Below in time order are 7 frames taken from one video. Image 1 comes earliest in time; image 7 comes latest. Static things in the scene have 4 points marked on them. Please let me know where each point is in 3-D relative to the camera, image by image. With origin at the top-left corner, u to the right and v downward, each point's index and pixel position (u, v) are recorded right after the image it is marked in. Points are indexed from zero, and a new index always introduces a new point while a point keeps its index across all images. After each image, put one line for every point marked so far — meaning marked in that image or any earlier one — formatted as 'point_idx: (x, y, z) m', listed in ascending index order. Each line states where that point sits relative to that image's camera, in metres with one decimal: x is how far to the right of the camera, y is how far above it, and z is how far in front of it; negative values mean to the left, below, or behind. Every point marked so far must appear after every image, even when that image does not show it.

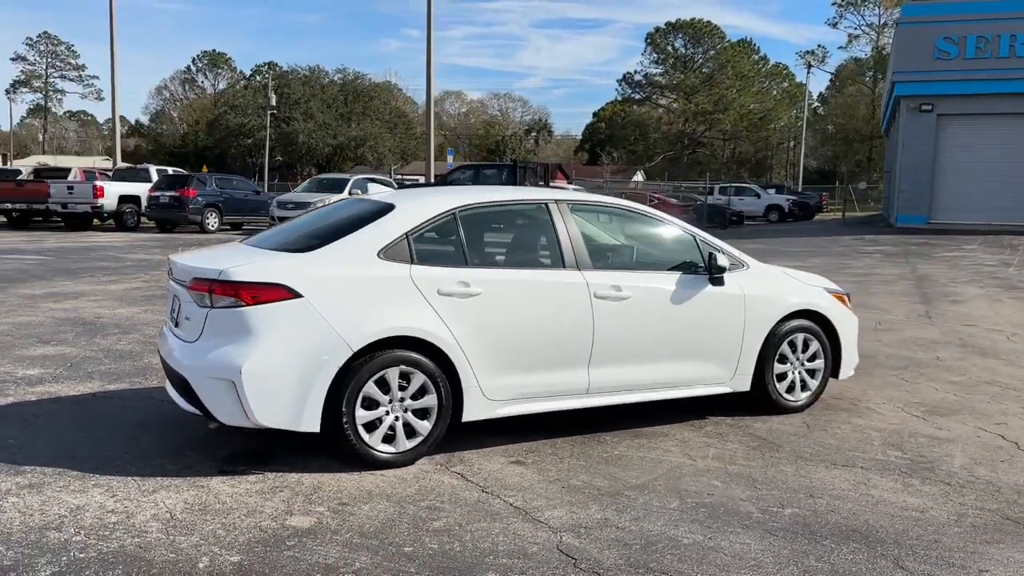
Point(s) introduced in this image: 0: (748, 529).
0: (+1.2, -1.2, +4.1) m
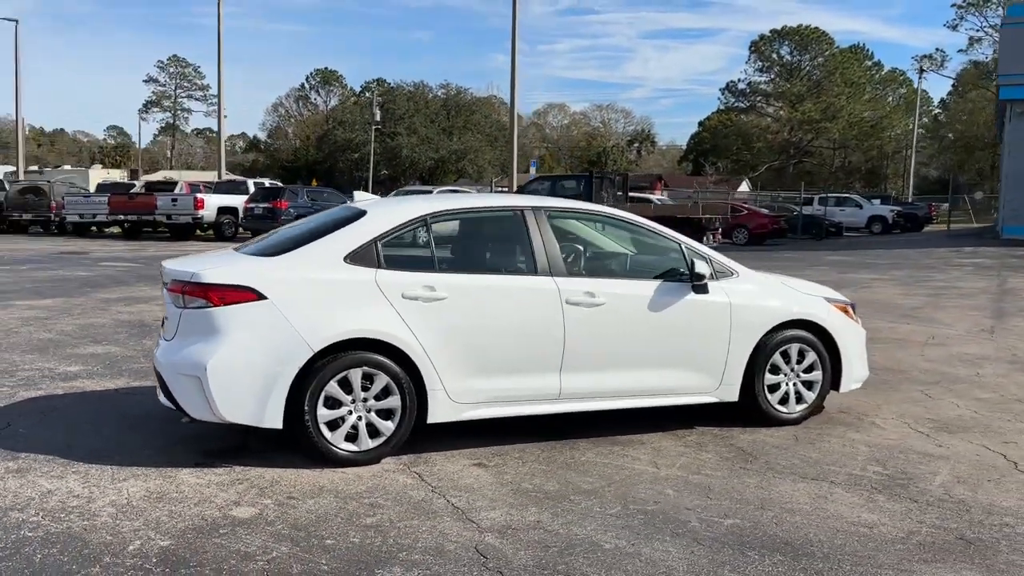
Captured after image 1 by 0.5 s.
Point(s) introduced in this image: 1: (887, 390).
0: (+0.8, -1.2, +4.0) m
1: (+3.4, -0.9, +7.4) m
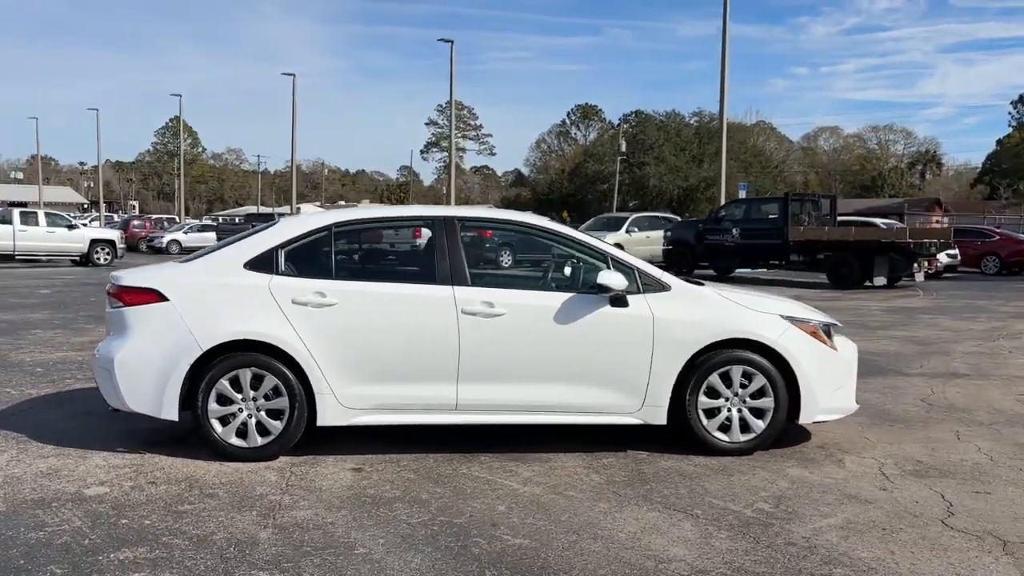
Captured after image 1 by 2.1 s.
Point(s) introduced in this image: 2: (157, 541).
0: (-0.3, -1.2, +3.8) m
1: (+3.1, -1.1, +6.4) m
2: (-1.7, -1.2, +3.9) m
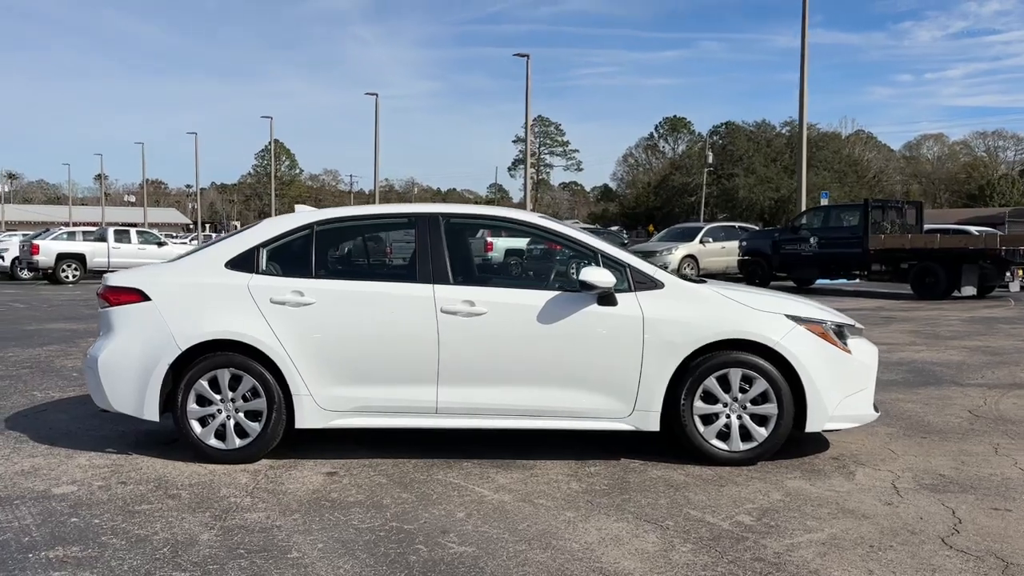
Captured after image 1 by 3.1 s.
0: (-0.6, -1.2, +3.6) m
1: (+3.1, -1.1, +5.8) m
2: (-1.9, -1.2, +3.8) m
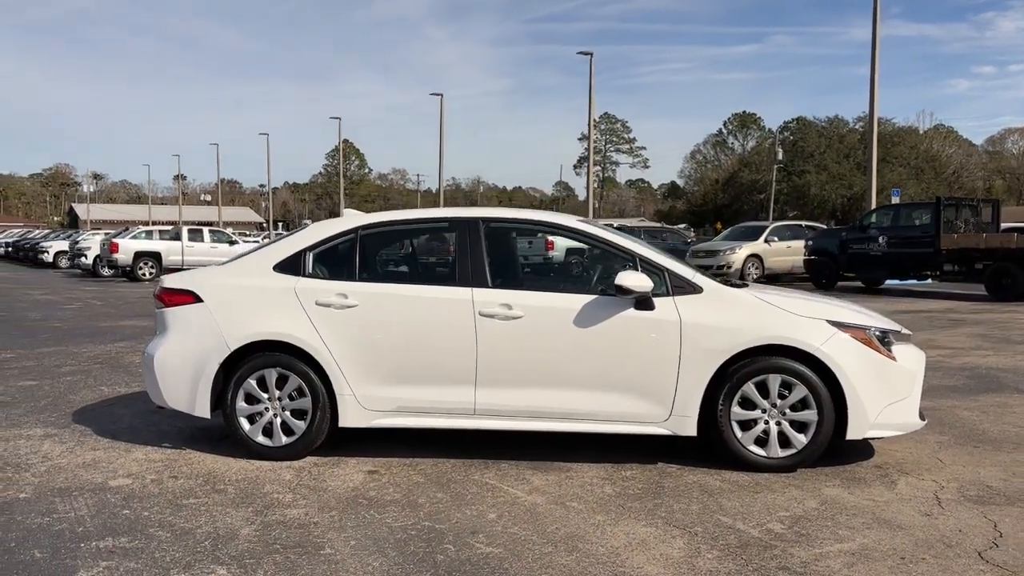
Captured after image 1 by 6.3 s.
0: (-0.5, -1.2, +3.7) m
1: (+3.3, -1.1, +5.6) m
2: (-1.8, -1.2, +4.0) m
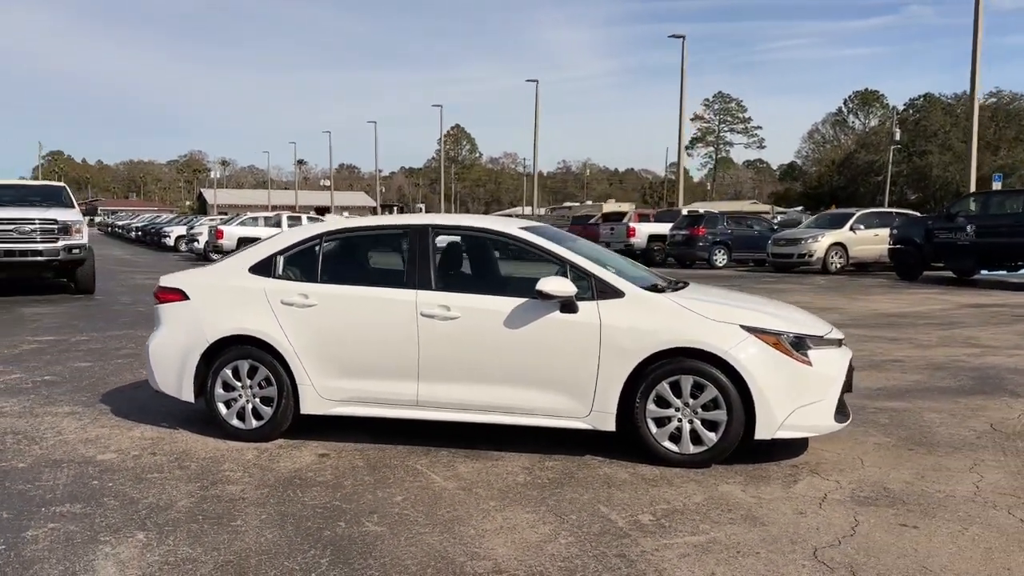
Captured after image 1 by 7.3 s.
0: (-1.1, -1.3, +4.3) m
1: (+2.9, -1.1, +5.7) m
2: (-2.4, -1.2, +4.7) m
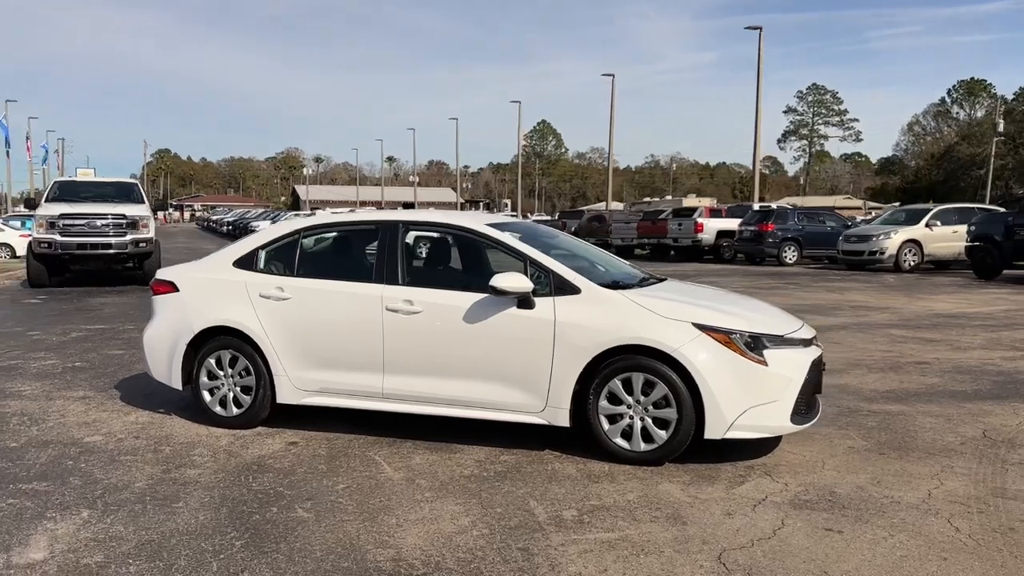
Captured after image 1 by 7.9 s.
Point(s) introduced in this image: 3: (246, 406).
0: (-1.5, -1.2, +4.5) m
1: (+2.6, -1.1, +5.5) m
2: (-2.7, -1.2, +5.0) m
3: (-2.0, -0.9, +6.3) m
